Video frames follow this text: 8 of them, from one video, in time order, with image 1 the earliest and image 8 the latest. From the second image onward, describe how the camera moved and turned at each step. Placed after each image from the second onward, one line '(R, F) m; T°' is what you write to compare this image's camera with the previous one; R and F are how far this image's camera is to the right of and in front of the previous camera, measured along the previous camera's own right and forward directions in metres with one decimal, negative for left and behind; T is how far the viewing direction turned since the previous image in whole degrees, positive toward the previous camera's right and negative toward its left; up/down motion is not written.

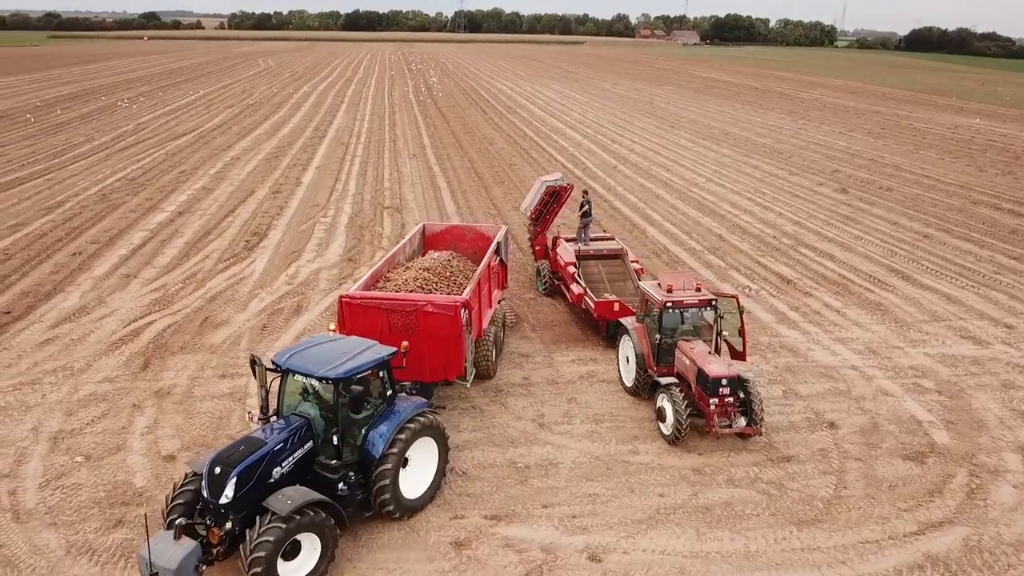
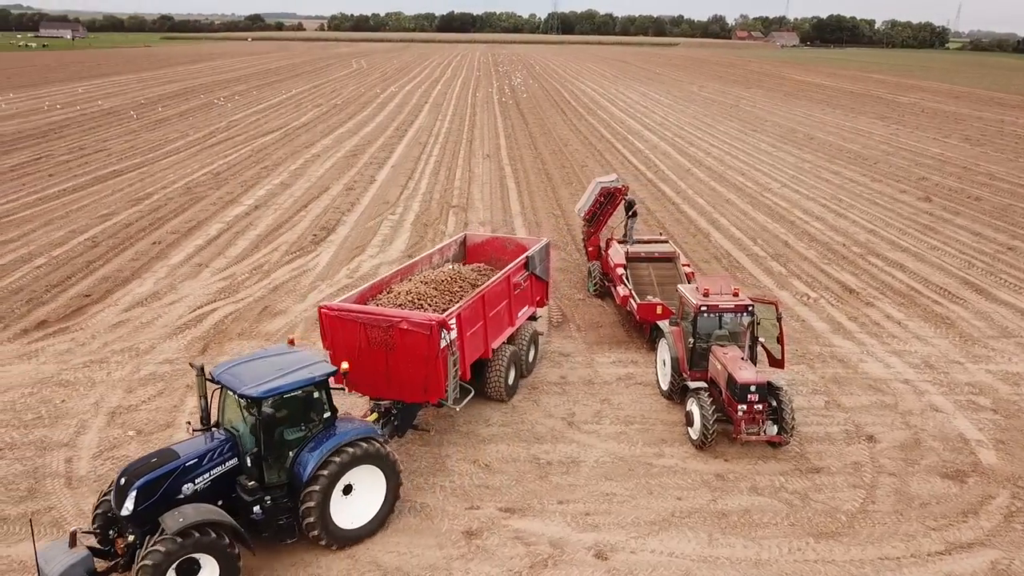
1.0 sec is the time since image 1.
(+0.5, -0.1) m; -6°
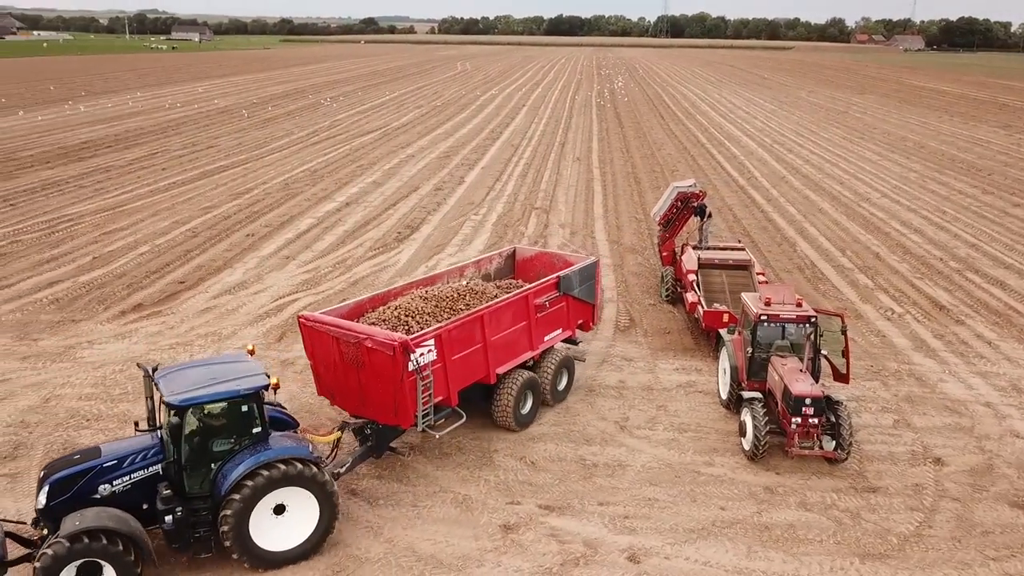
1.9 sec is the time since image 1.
(+0.4, -0.1) m; -7°
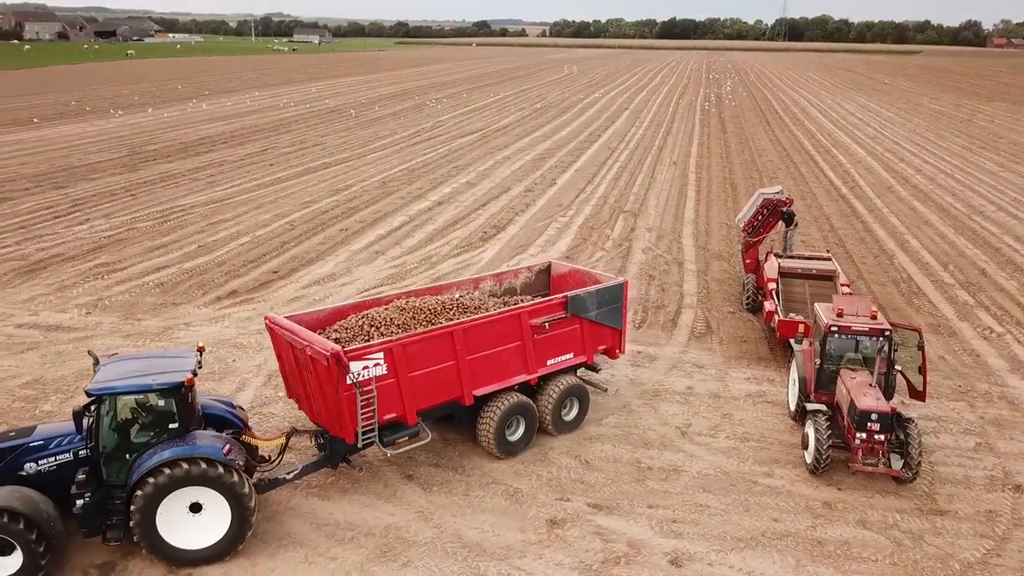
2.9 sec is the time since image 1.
(+0.4, -0.1) m; -7°
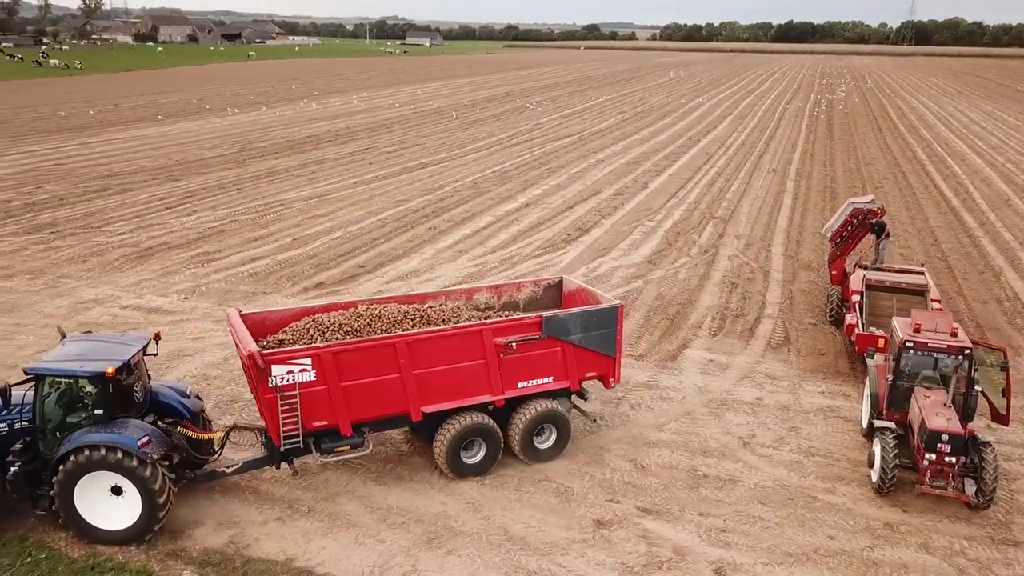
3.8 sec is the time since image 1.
(+0.4, -0.1) m; -7°
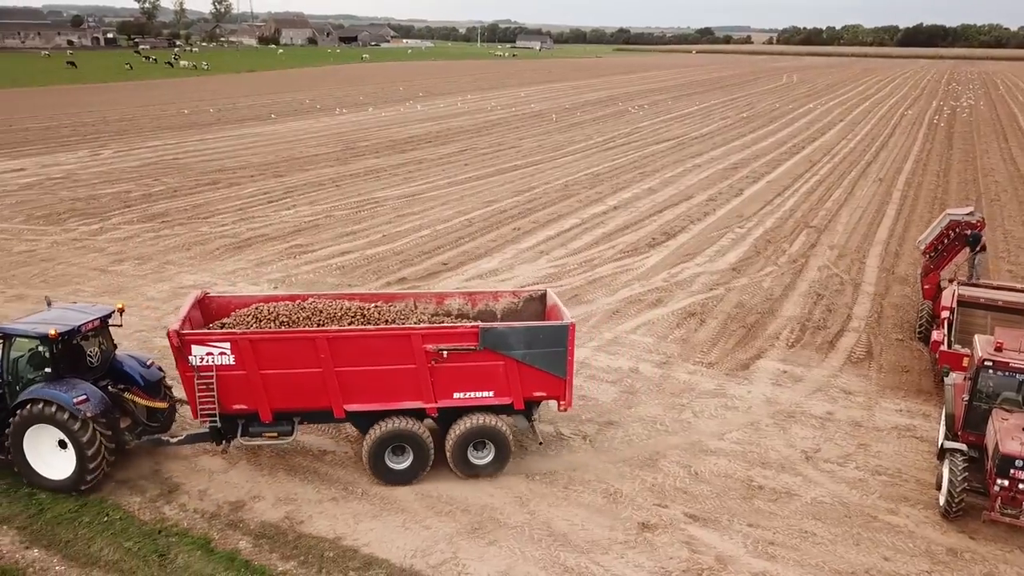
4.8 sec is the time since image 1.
(+0.4, -0.1) m; -7°
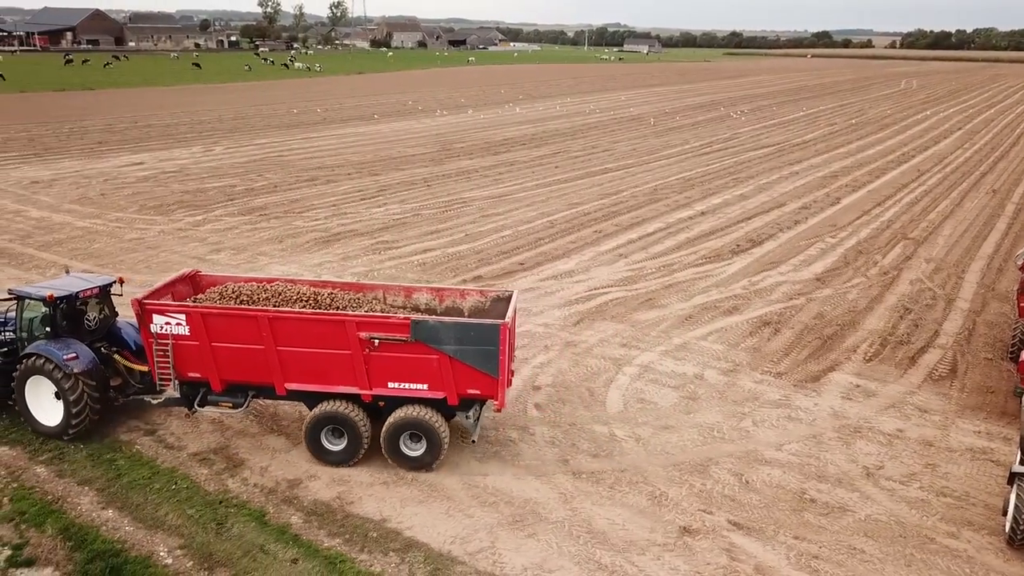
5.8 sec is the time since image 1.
(+0.4, -0.1) m; -7°
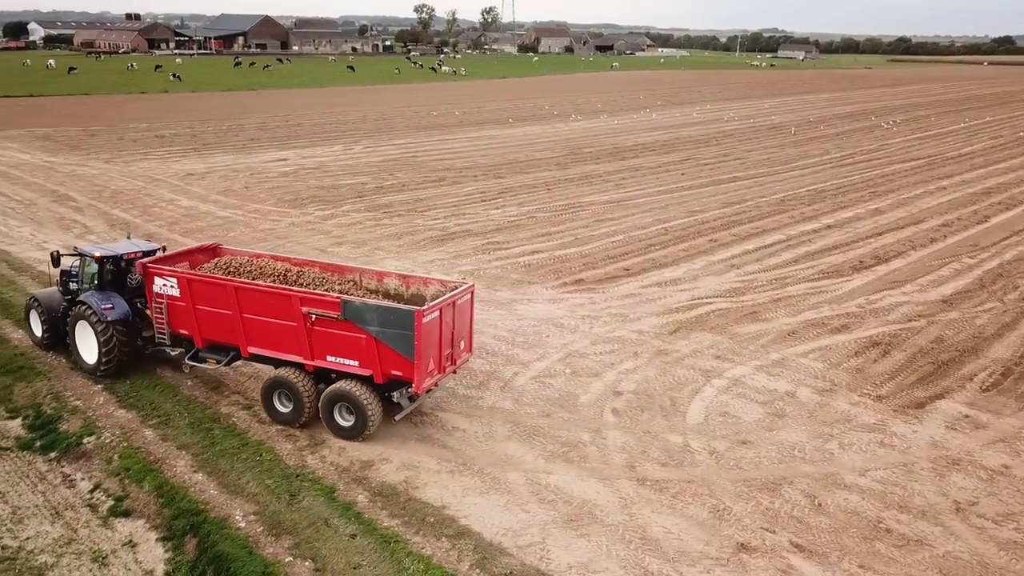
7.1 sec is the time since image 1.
(+0.6, -0.1) m; -9°
